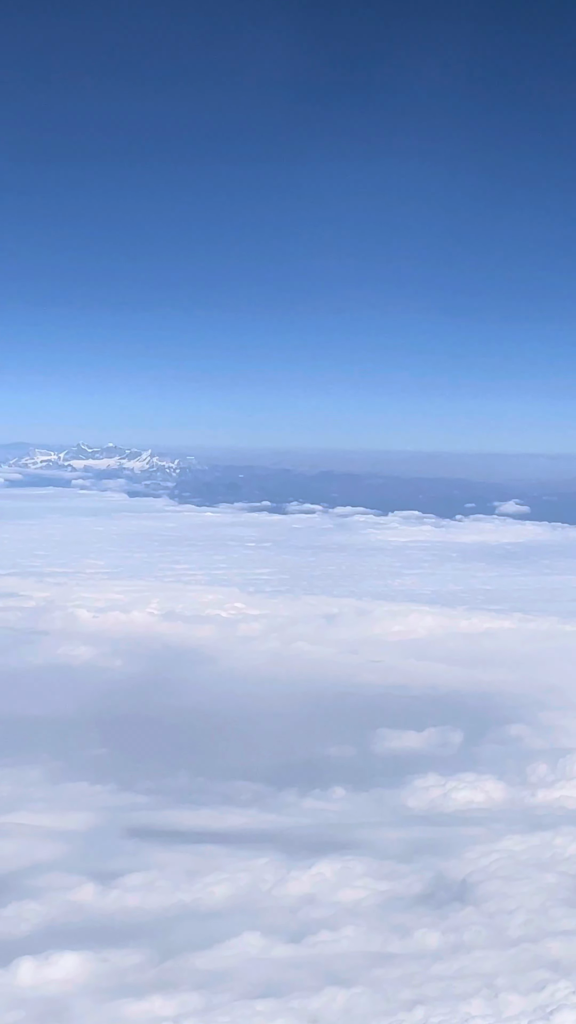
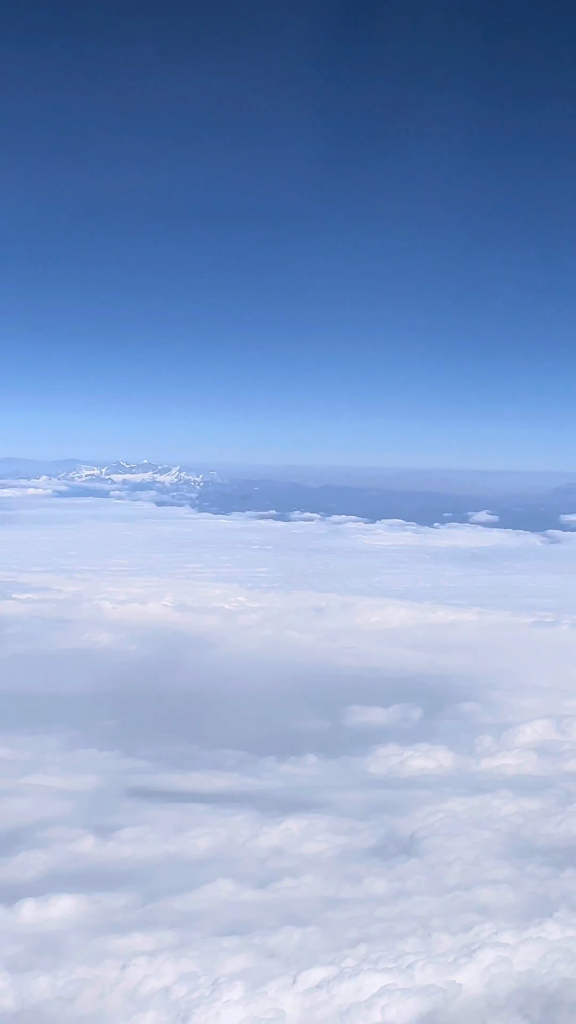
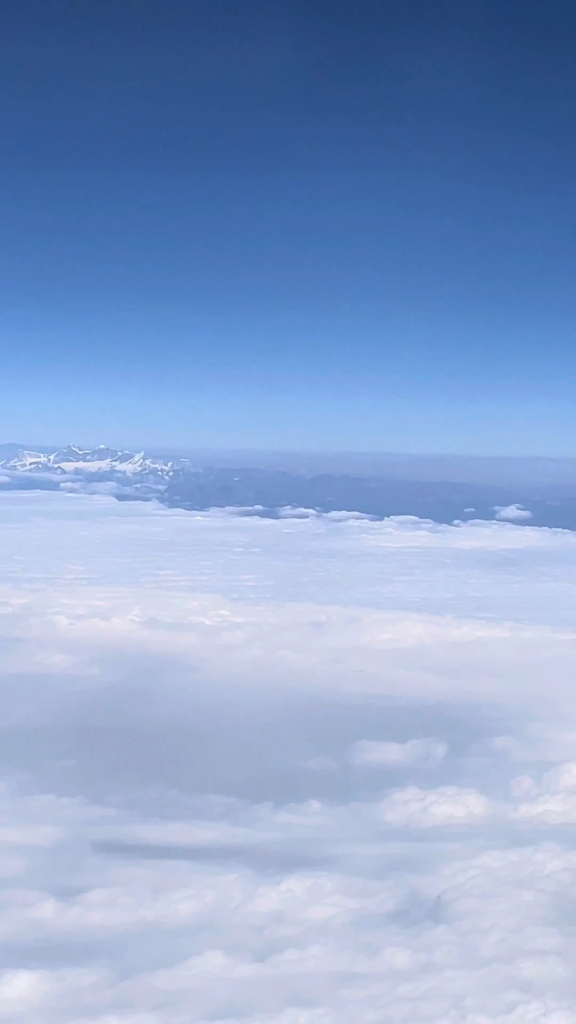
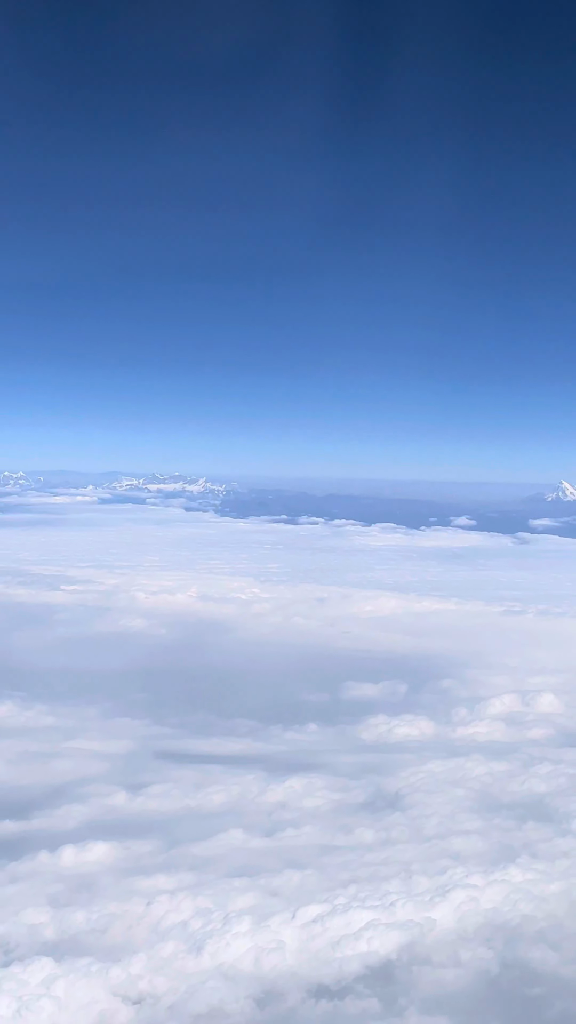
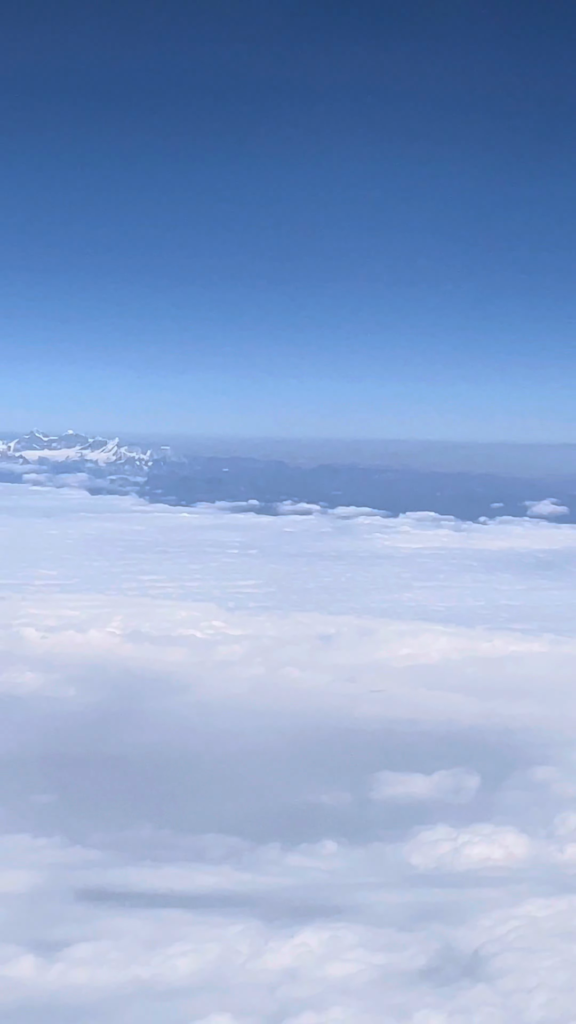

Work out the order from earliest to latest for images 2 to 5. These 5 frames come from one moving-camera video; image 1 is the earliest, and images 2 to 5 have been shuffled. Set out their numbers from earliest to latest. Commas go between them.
5, 3, 2, 4
